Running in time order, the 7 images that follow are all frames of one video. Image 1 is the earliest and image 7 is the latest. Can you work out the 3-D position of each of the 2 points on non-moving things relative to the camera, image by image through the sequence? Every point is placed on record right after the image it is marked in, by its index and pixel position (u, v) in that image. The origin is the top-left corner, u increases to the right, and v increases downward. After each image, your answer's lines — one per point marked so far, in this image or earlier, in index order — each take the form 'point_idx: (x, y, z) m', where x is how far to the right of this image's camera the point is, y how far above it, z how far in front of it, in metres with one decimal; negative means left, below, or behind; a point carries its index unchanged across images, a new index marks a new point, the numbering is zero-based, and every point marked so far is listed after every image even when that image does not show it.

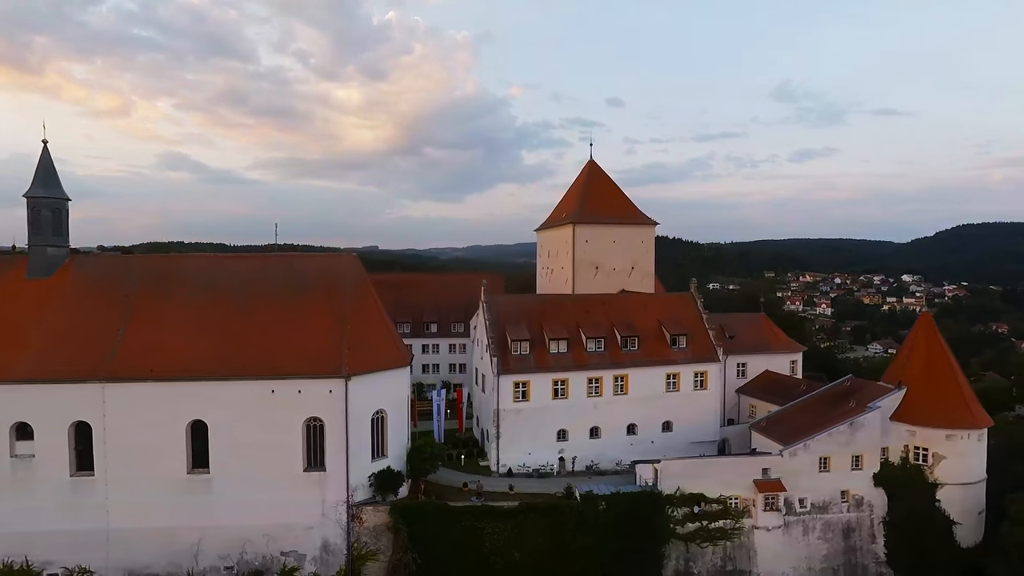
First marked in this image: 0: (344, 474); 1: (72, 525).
0: (-3.7, -4.2, +14.2) m
1: (-9.4, -5.0, +13.7) m
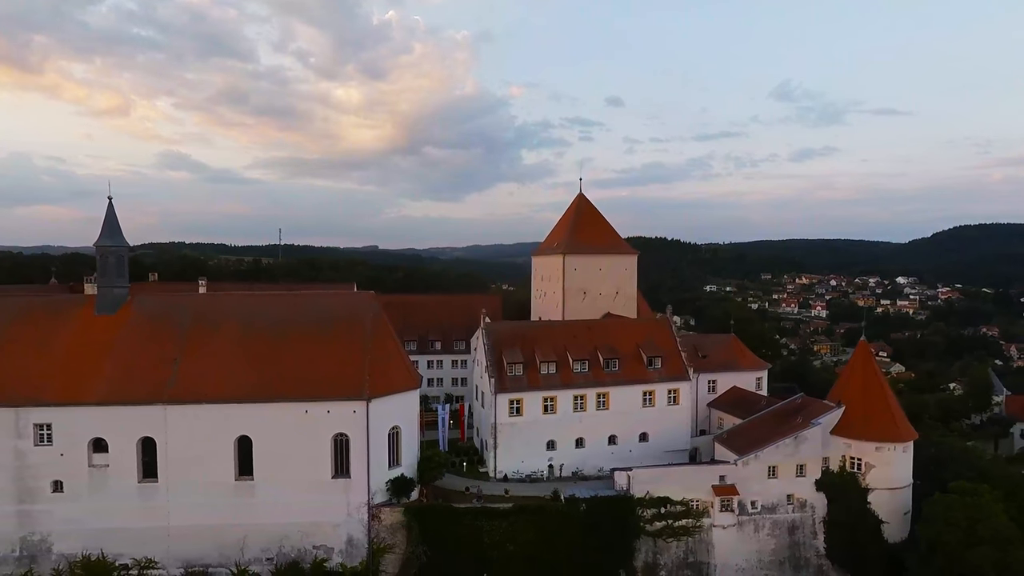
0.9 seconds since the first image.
0: (-3.8, -5.1, +16.9) m
1: (-9.5, -5.9, +16.4) m
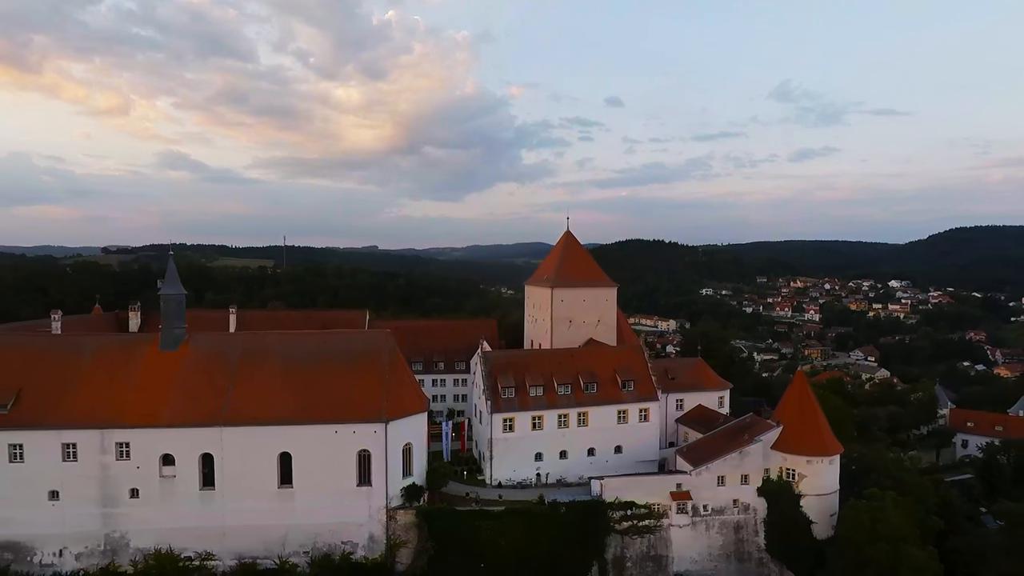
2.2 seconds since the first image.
0: (-4.1, -6.5, +20.6) m
1: (-9.8, -7.3, +20.0) m
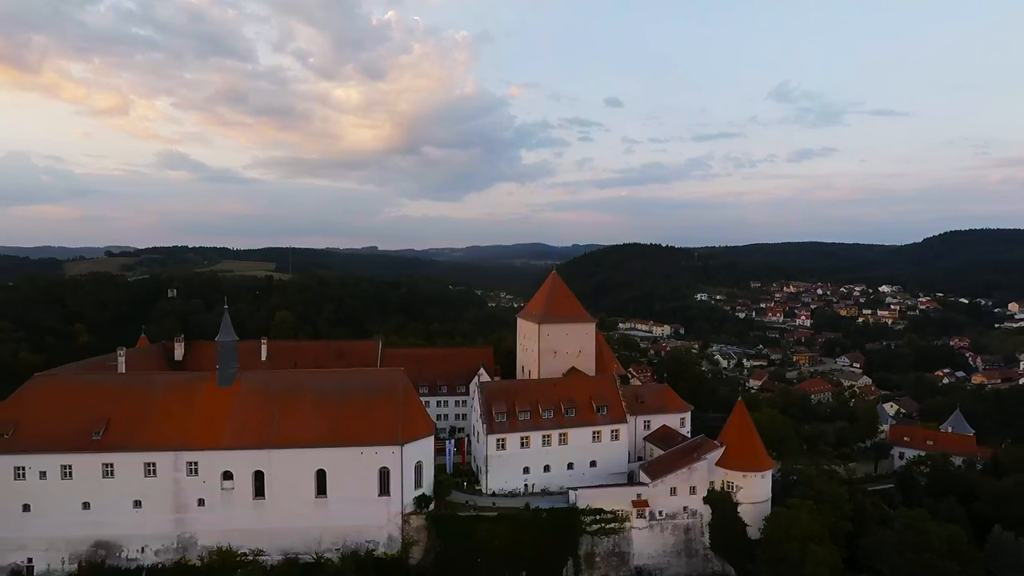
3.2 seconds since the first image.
0: (-4.5, -8.4, +25.6) m
1: (-10.2, -9.2, +25.0) m
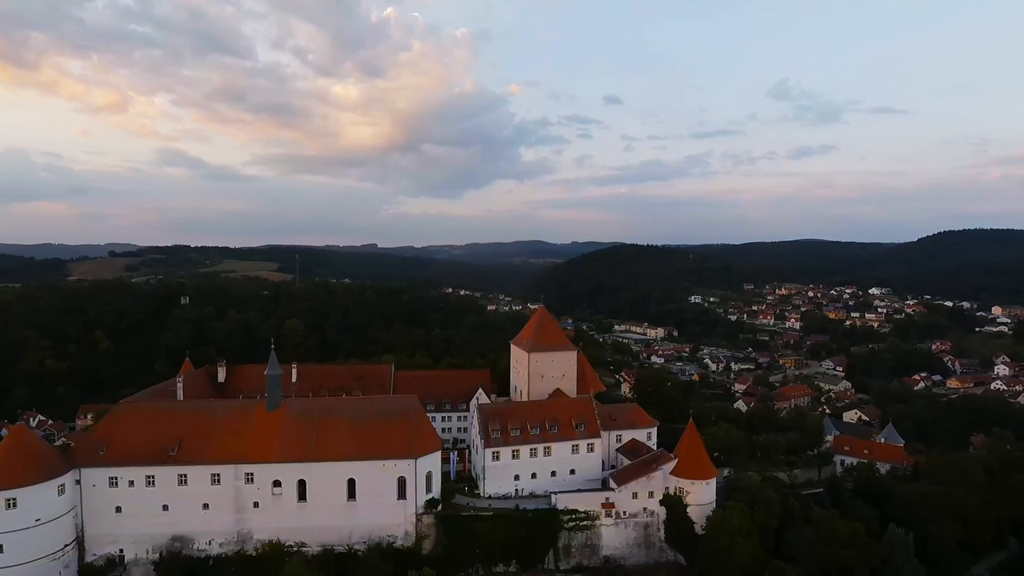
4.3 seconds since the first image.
0: (-4.9, -10.7, +31.9) m
1: (-10.6, -11.5, +31.3) m
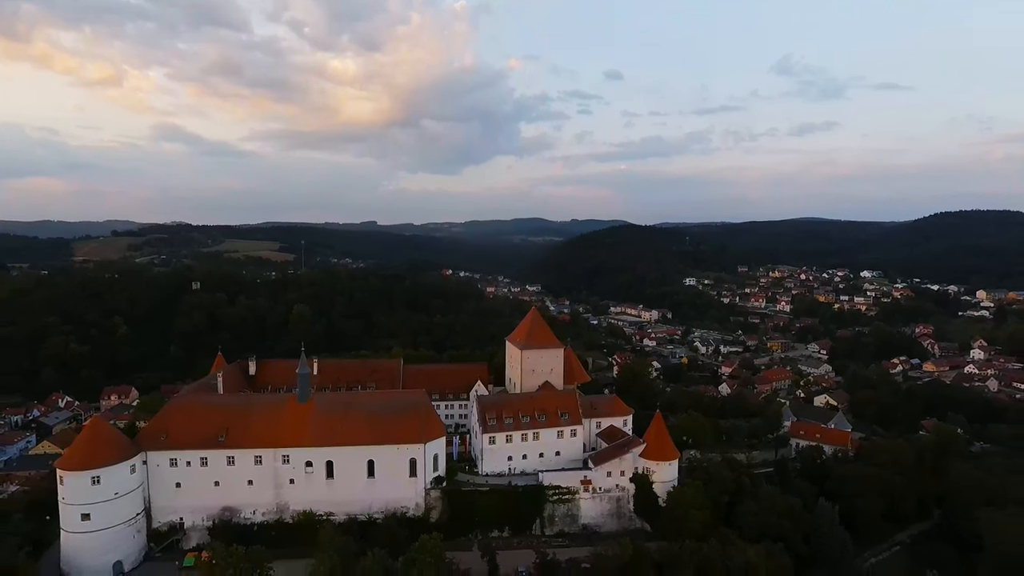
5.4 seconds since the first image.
0: (-5.3, -11.4, +38.1) m
1: (-11.0, -12.2, +37.5) m
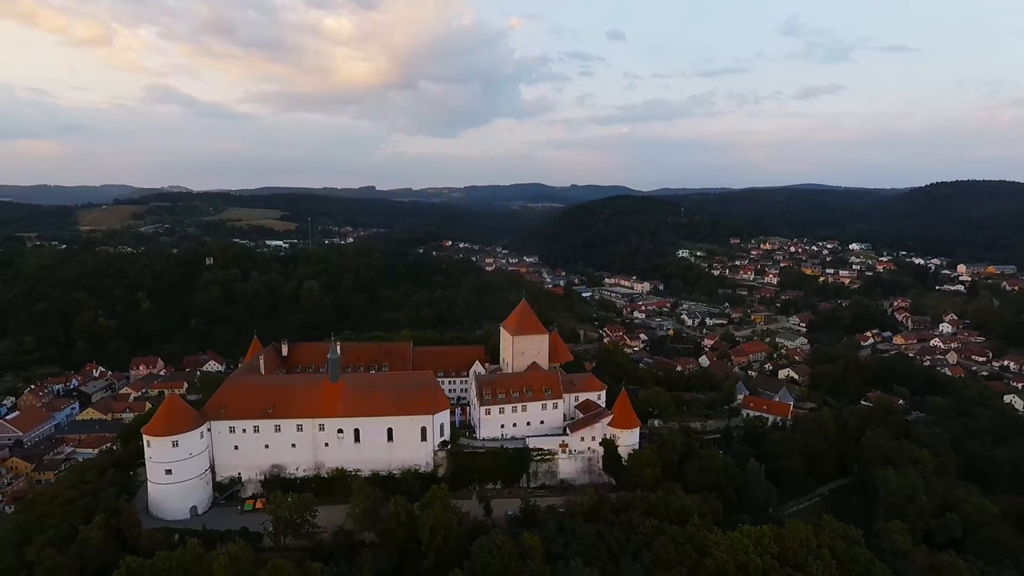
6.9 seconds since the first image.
0: (-5.9, -11.5, +47.2) m
1: (-11.6, -12.3, +46.7) m
